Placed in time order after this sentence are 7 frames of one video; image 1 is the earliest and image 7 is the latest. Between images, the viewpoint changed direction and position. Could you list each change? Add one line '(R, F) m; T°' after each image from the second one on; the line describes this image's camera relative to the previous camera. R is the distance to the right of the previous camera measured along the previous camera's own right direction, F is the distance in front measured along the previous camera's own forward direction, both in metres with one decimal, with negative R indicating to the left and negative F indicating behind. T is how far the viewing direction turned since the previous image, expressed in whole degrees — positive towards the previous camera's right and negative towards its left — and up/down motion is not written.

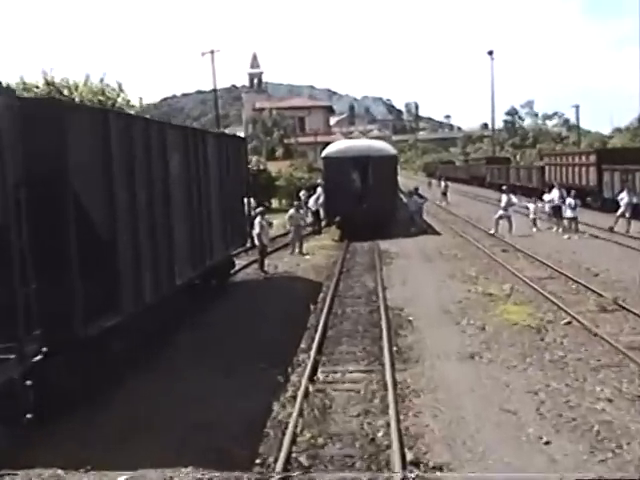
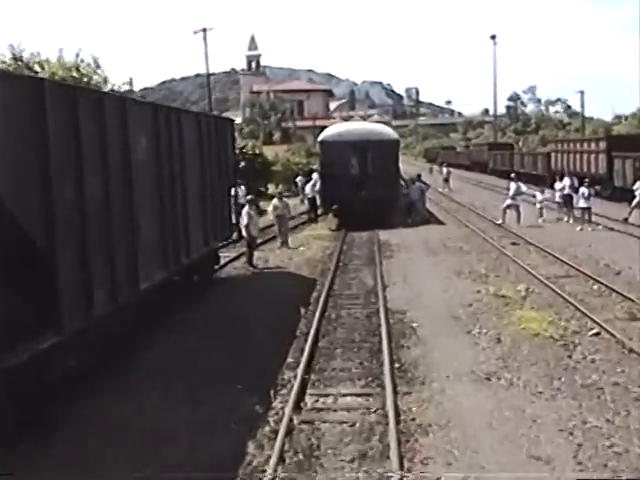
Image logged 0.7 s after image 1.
(+0.1, +2.2) m; 0°
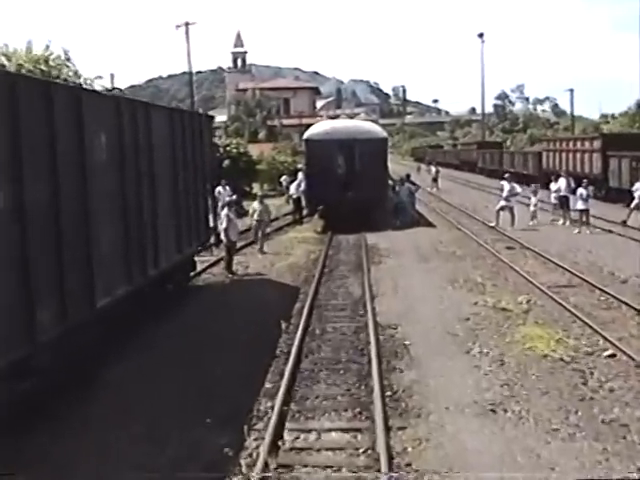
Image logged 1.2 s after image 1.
(0.0, +1.5) m; +1°
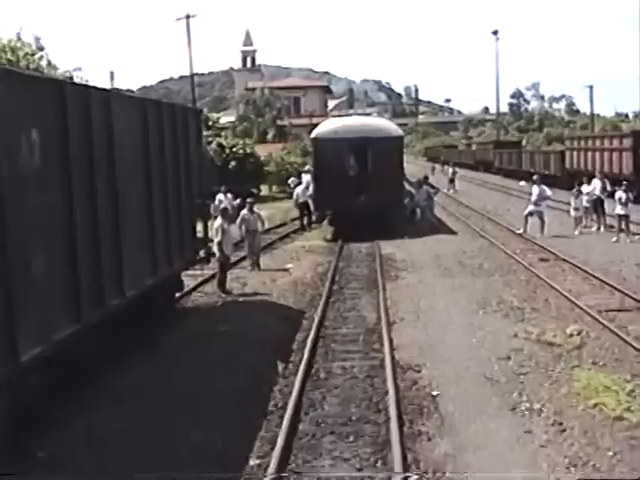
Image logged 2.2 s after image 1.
(+0.1, +2.9) m; -1°
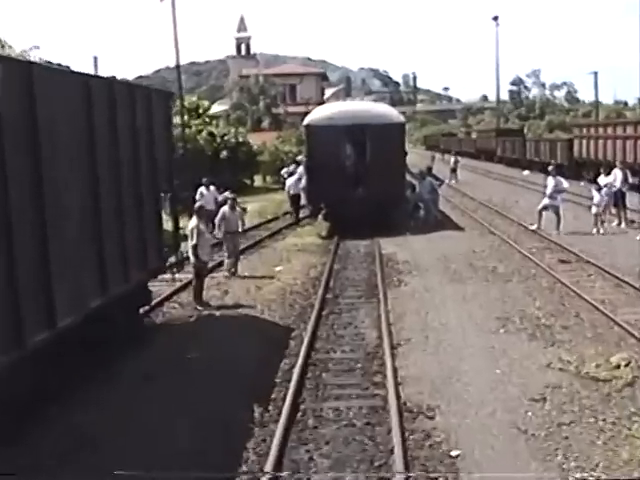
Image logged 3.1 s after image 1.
(+0.1, +2.6) m; 0°
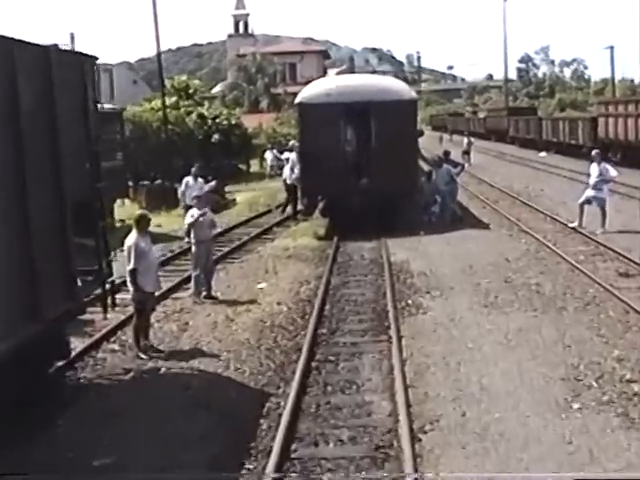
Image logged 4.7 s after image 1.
(+0.2, +4.4) m; 0°
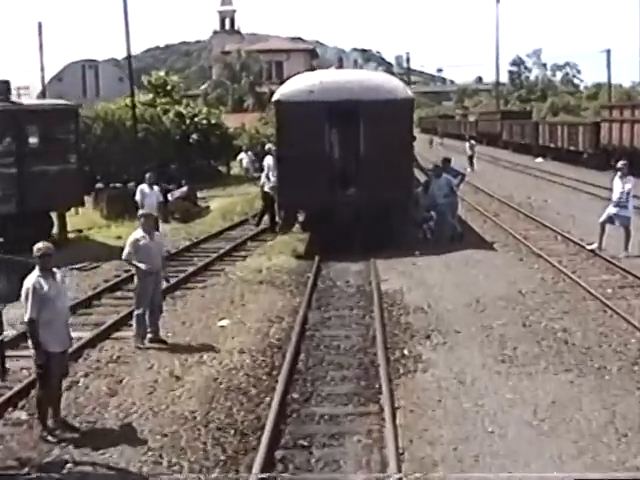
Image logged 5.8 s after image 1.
(+0.1, +3.0) m; +1°
